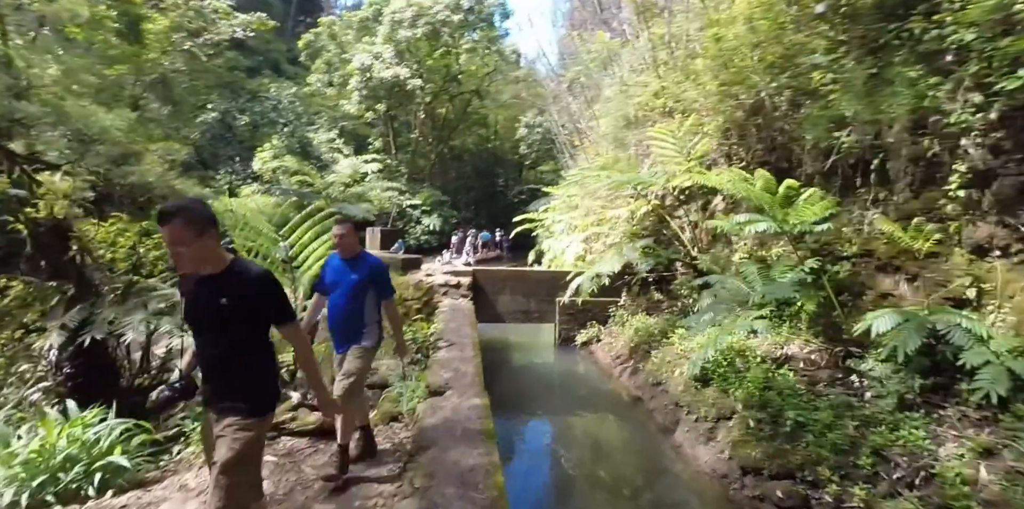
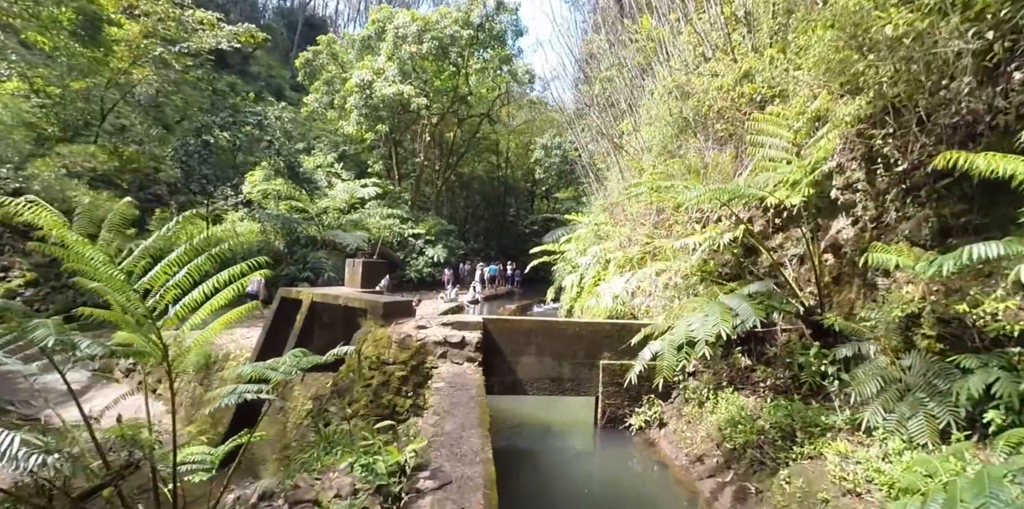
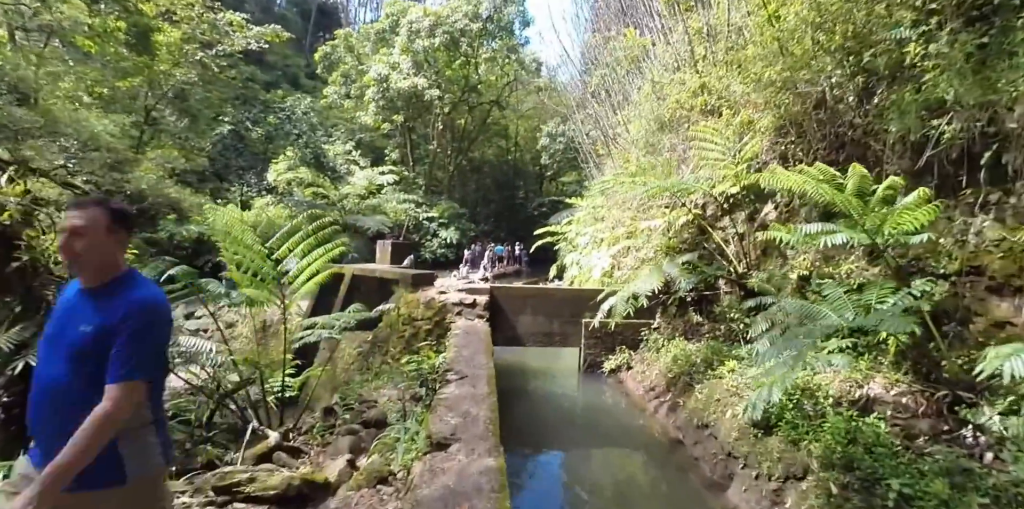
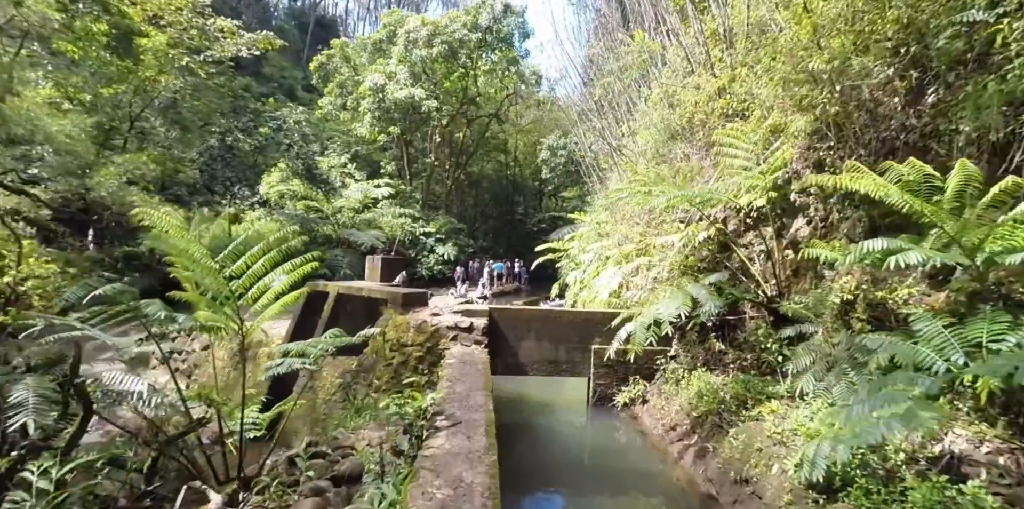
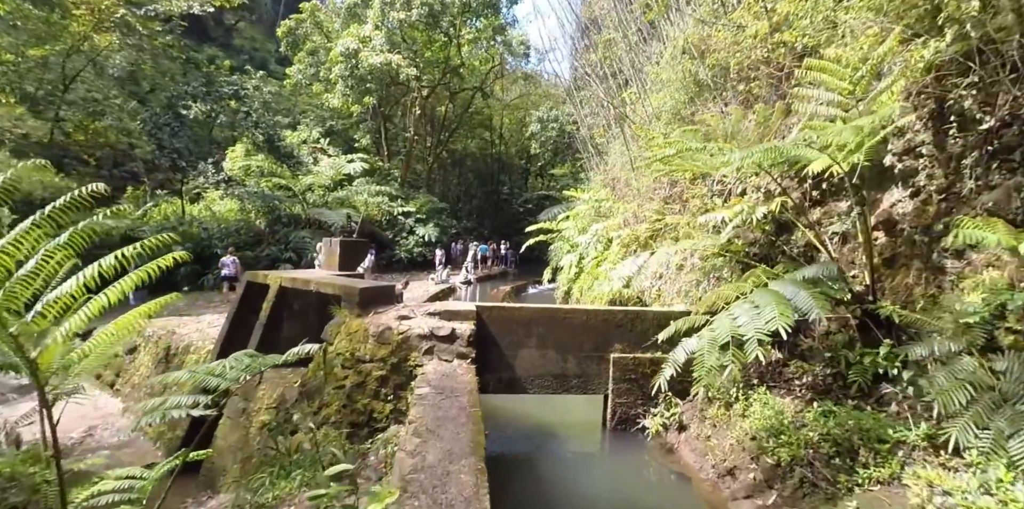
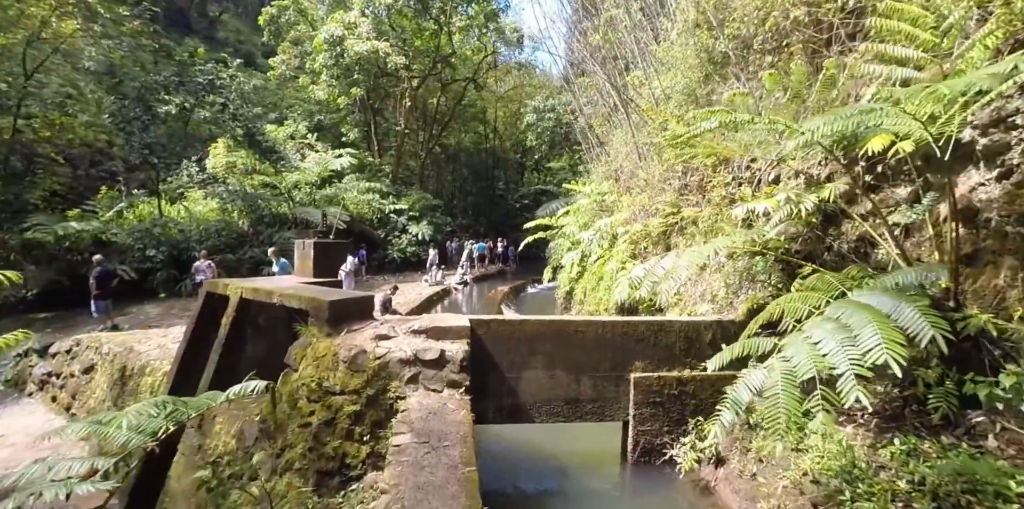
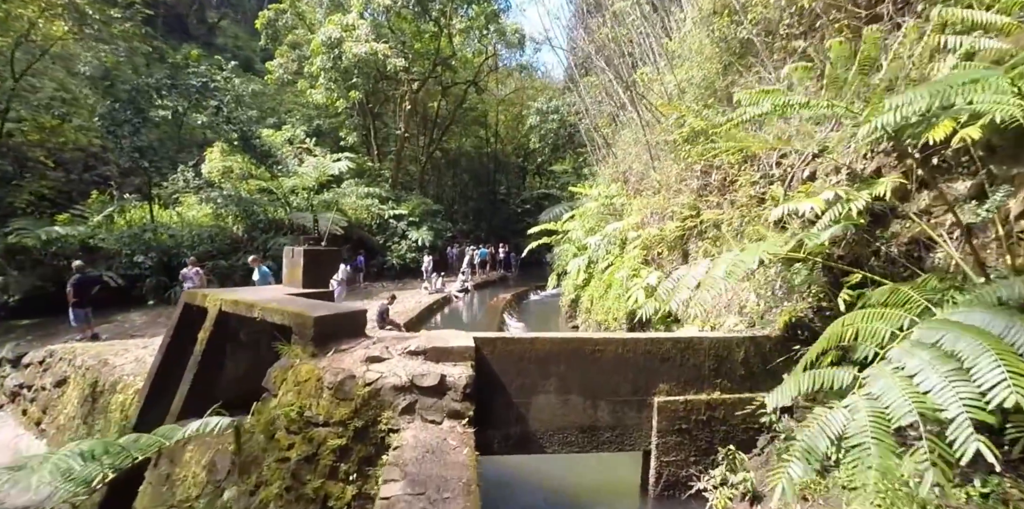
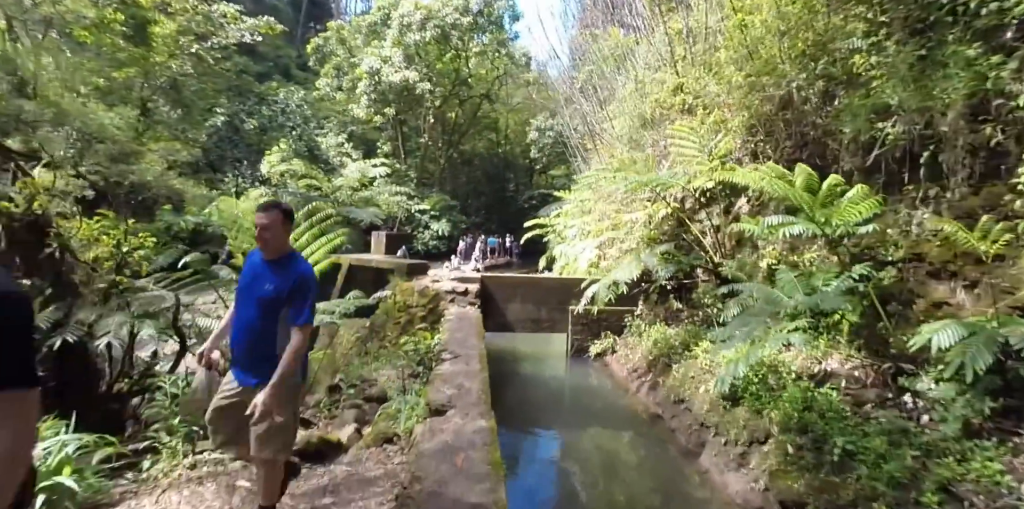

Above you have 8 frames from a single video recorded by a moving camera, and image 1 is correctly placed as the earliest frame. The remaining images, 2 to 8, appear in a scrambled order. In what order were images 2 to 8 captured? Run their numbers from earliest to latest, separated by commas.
8, 3, 4, 2, 5, 6, 7
